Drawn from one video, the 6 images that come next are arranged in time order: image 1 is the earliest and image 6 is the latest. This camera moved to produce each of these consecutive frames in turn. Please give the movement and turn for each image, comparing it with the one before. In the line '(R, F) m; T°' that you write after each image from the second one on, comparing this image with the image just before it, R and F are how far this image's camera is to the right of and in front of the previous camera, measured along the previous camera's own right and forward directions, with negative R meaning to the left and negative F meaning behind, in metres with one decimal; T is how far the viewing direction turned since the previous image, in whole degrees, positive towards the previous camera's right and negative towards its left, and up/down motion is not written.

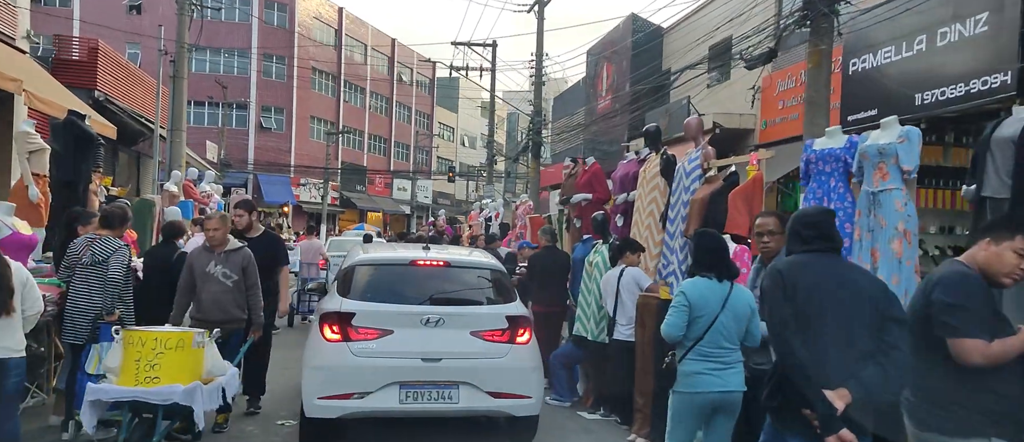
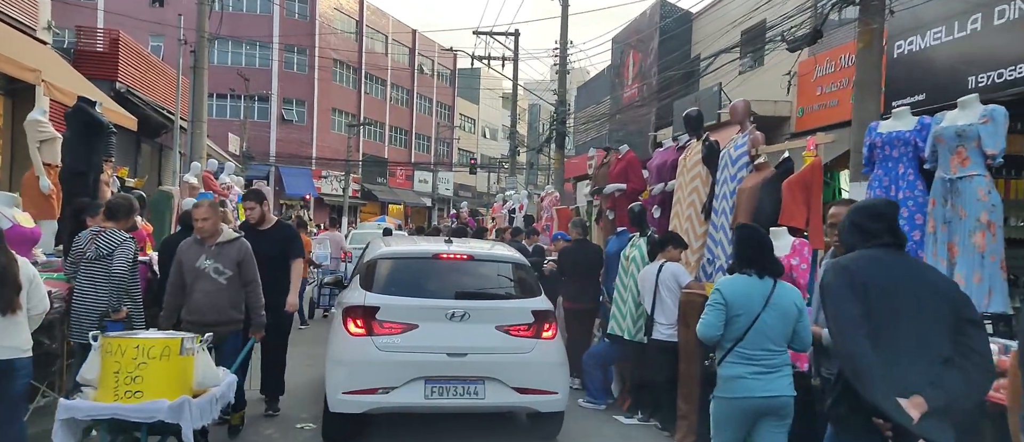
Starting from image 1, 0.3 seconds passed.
(-0.1, +0.5) m; -1°
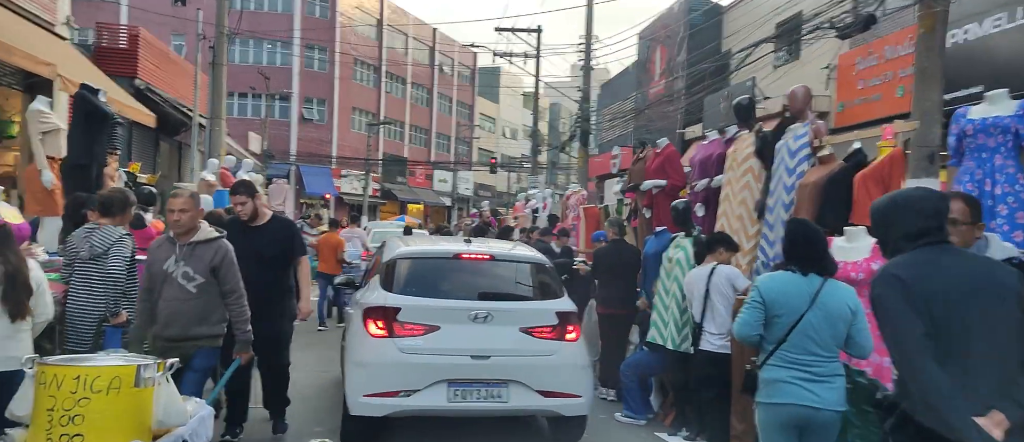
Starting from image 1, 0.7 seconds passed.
(-0.1, +0.6) m; -1°
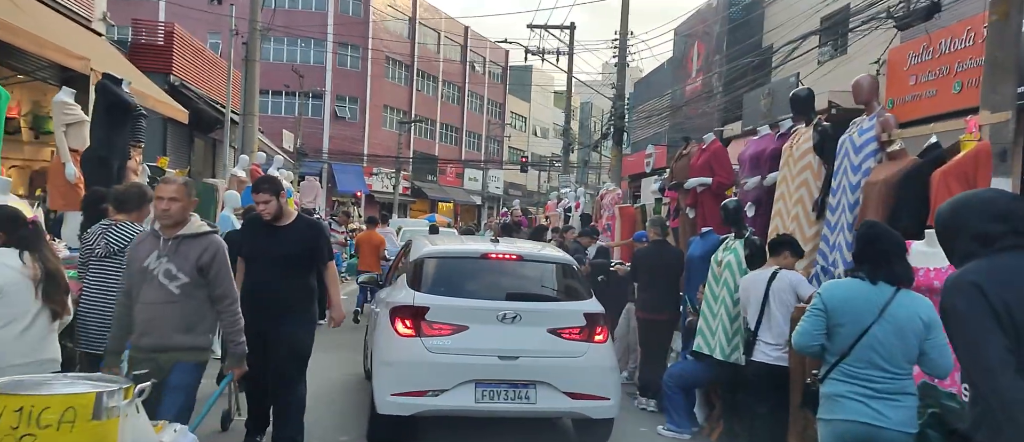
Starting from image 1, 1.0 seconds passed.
(-0.1, +0.4) m; -2°
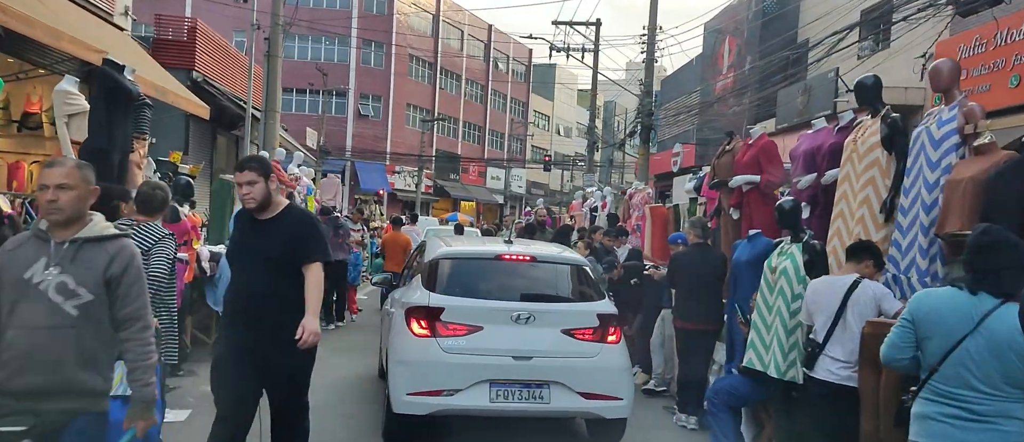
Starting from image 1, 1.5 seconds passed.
(-0.1, +0.6) m; -1°
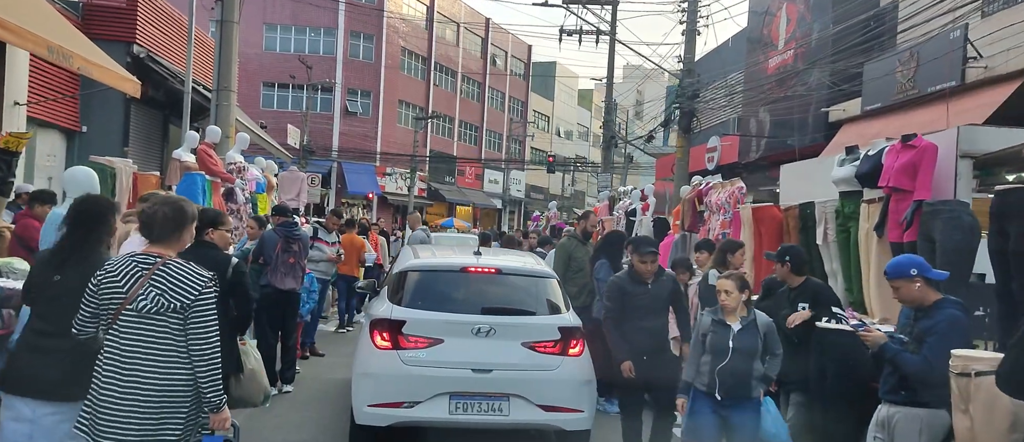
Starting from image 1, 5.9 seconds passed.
(-0.4, +4.3) m; 0°
